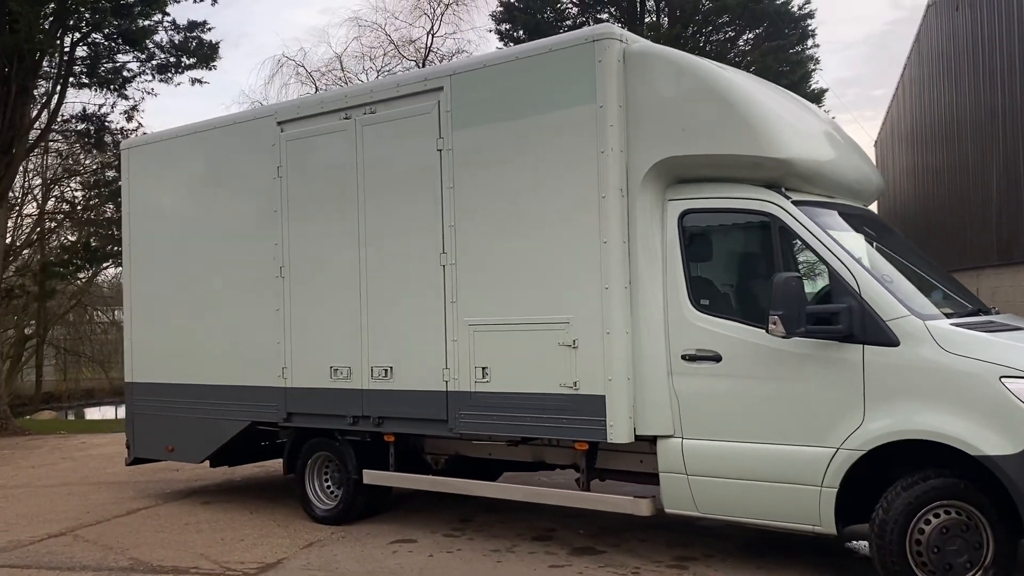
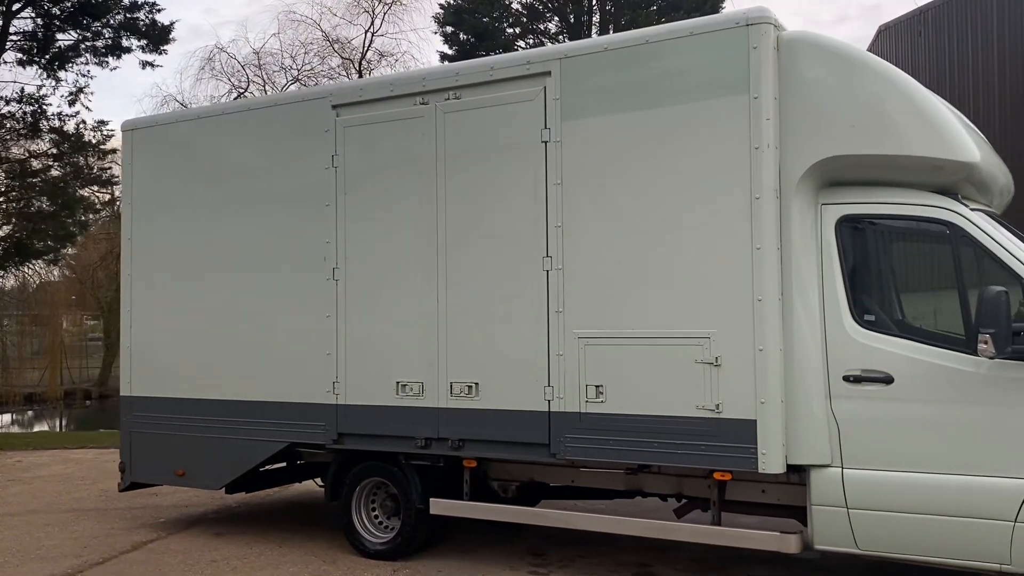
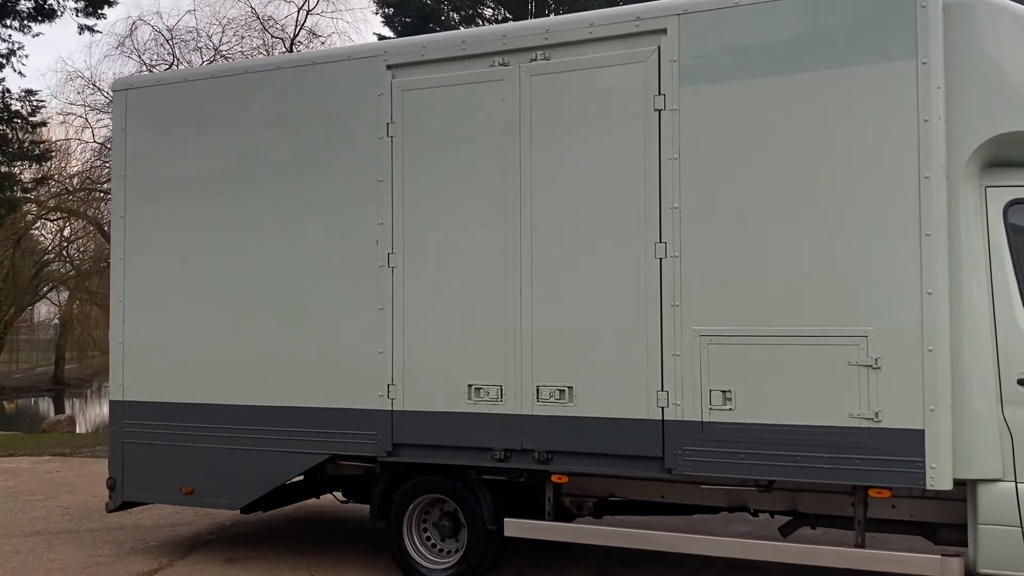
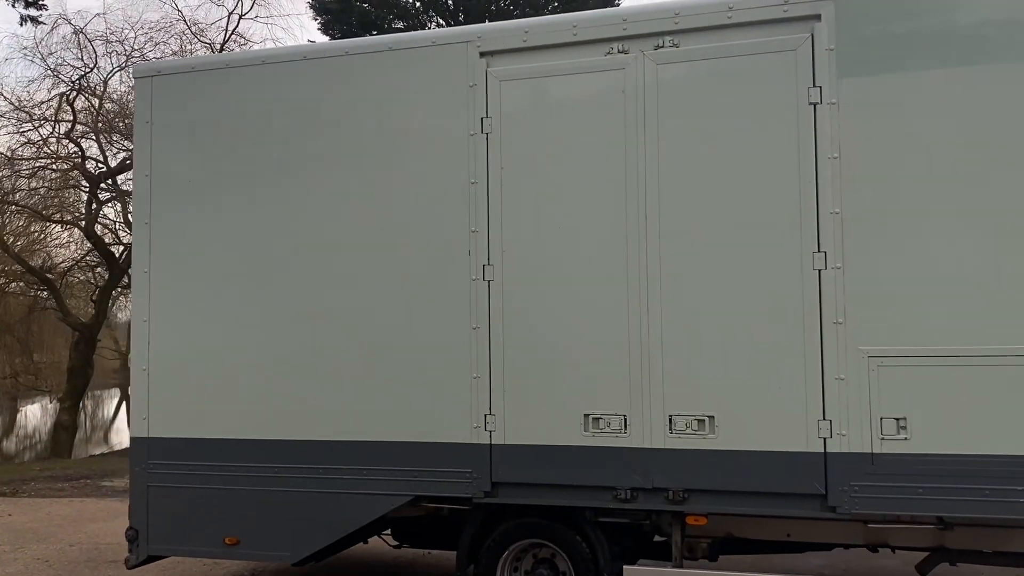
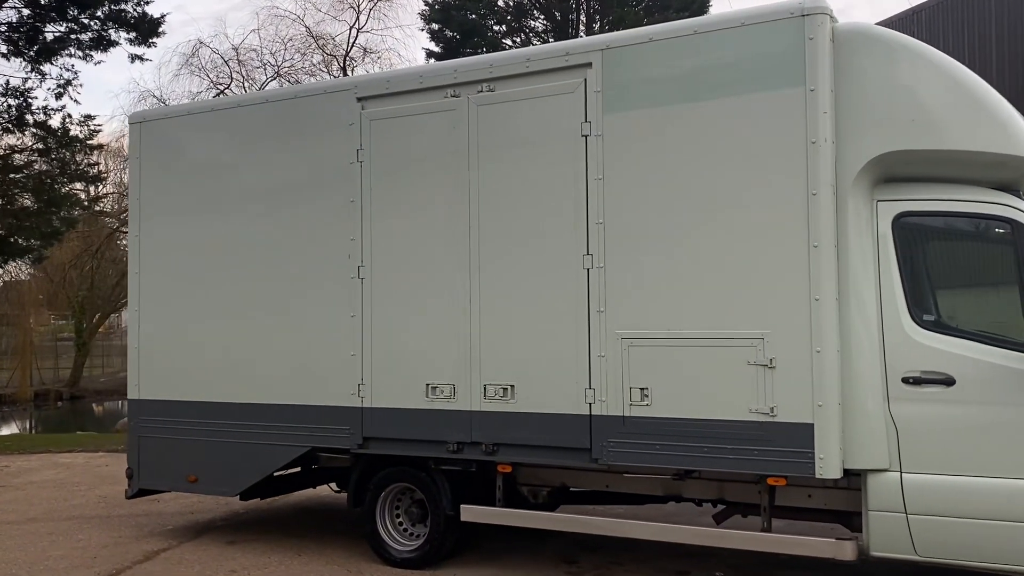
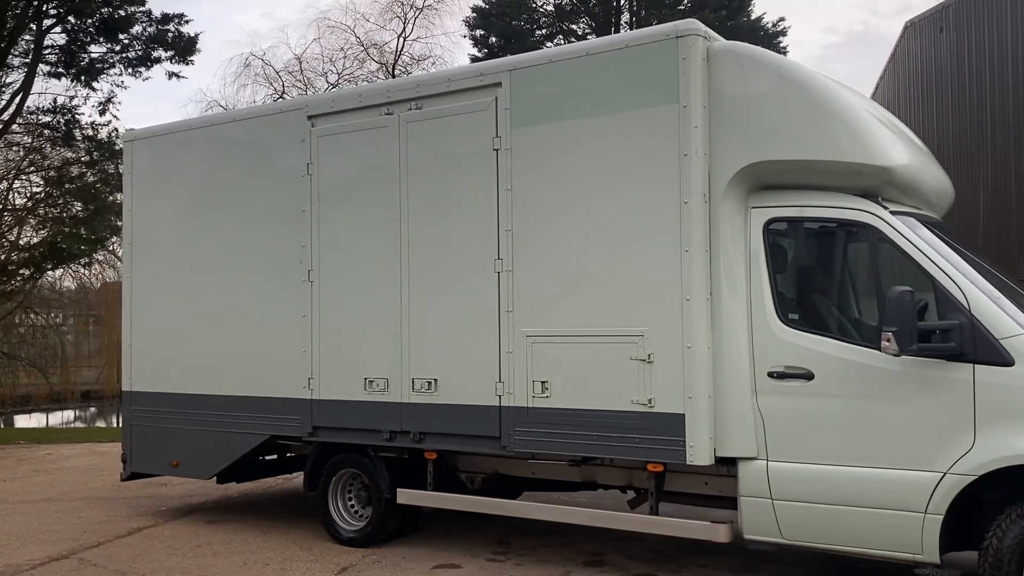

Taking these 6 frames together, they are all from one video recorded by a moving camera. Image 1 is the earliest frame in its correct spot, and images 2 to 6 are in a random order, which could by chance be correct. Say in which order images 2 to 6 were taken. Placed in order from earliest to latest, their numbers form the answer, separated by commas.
6, 2, 5, 3, 4
